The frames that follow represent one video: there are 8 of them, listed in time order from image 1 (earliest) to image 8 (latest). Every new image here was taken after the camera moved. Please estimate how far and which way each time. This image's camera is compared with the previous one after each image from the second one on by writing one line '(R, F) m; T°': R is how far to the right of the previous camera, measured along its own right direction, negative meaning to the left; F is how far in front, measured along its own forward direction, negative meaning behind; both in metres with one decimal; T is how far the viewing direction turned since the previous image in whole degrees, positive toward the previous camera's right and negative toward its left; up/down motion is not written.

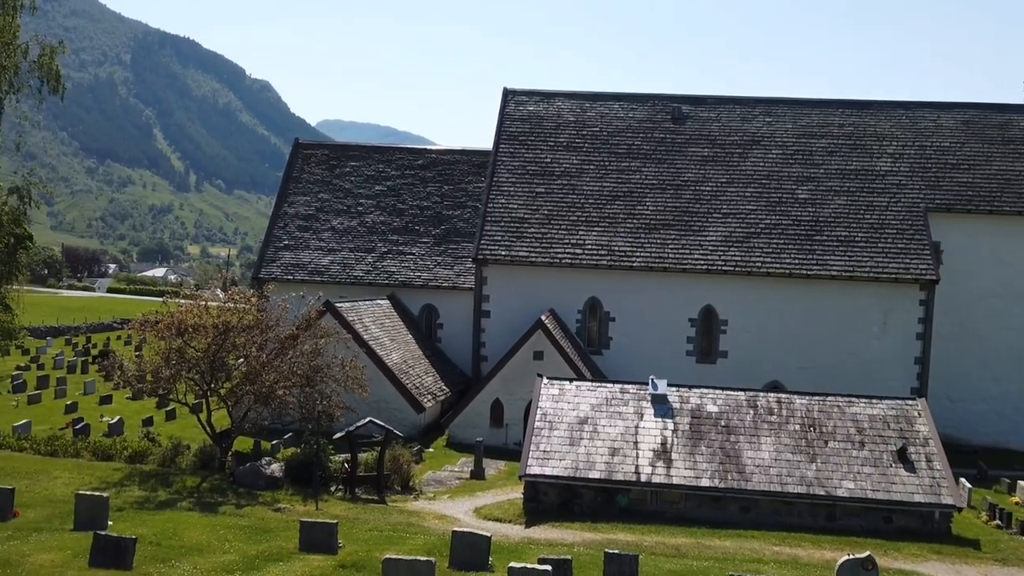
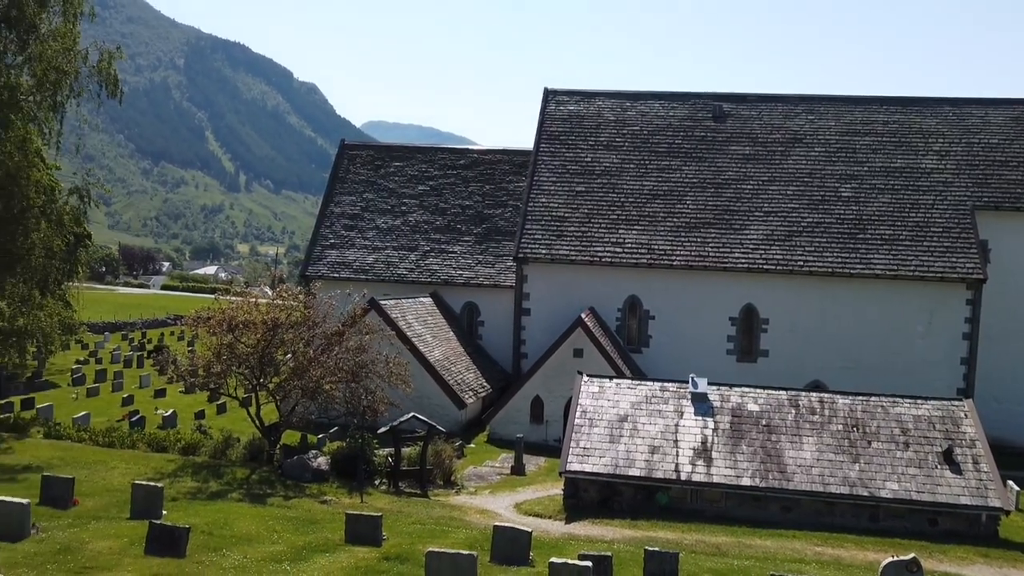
(-0.6, -0.3) m; -2°
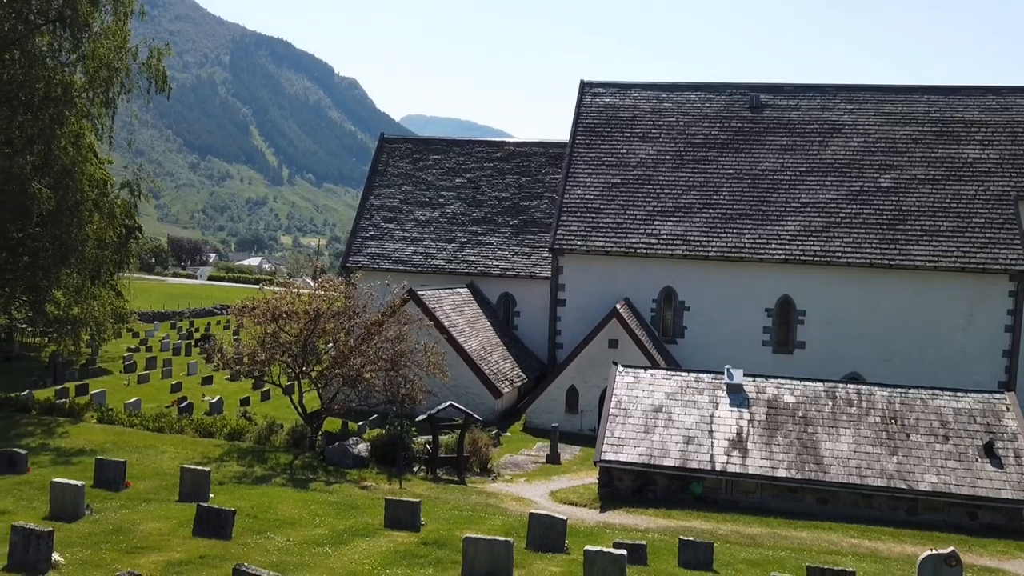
(-0.5, -0.3) m; -2°
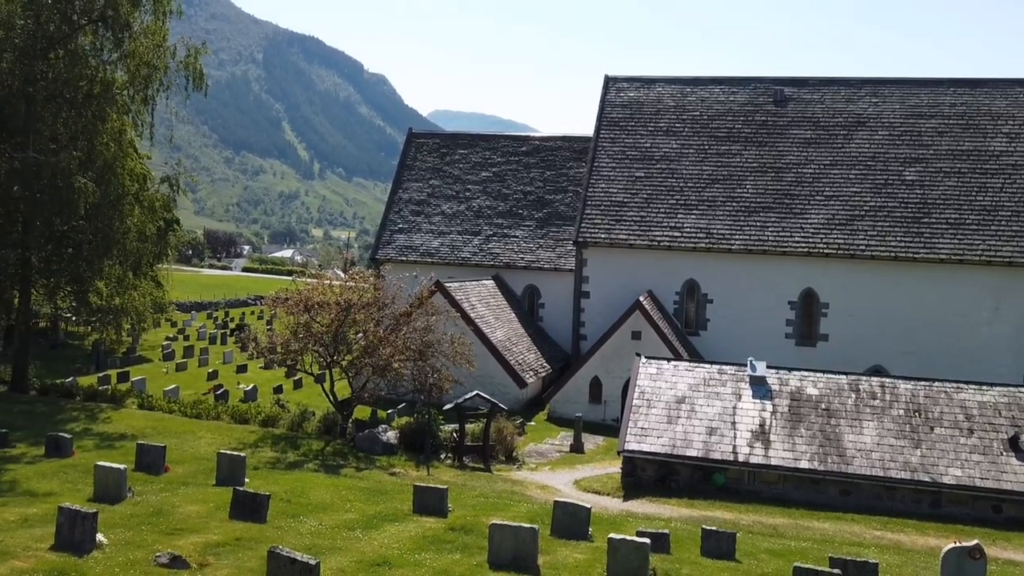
(-0.3, -0.5) m; -2°
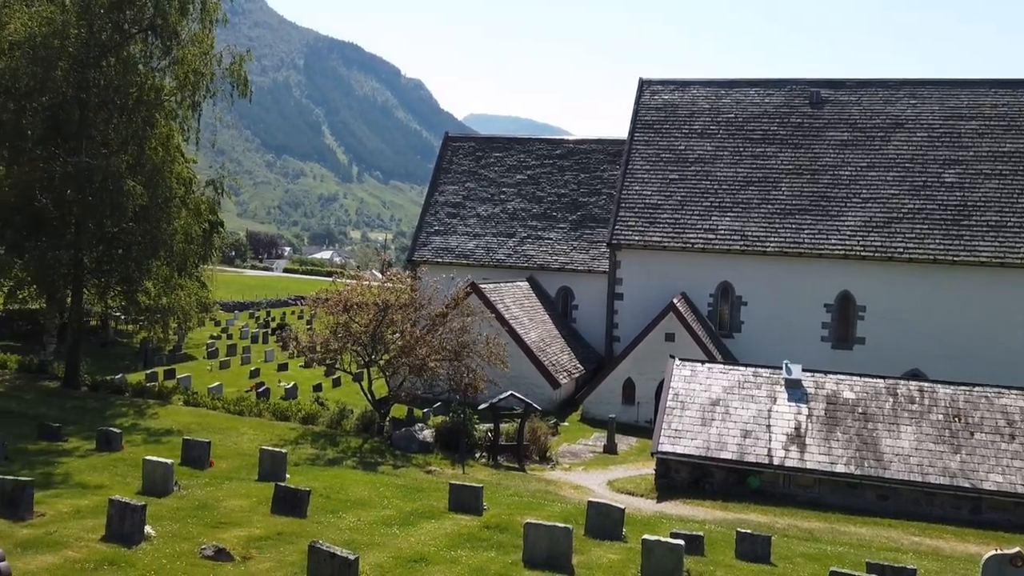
(-0.4, -0.3) m; -2°
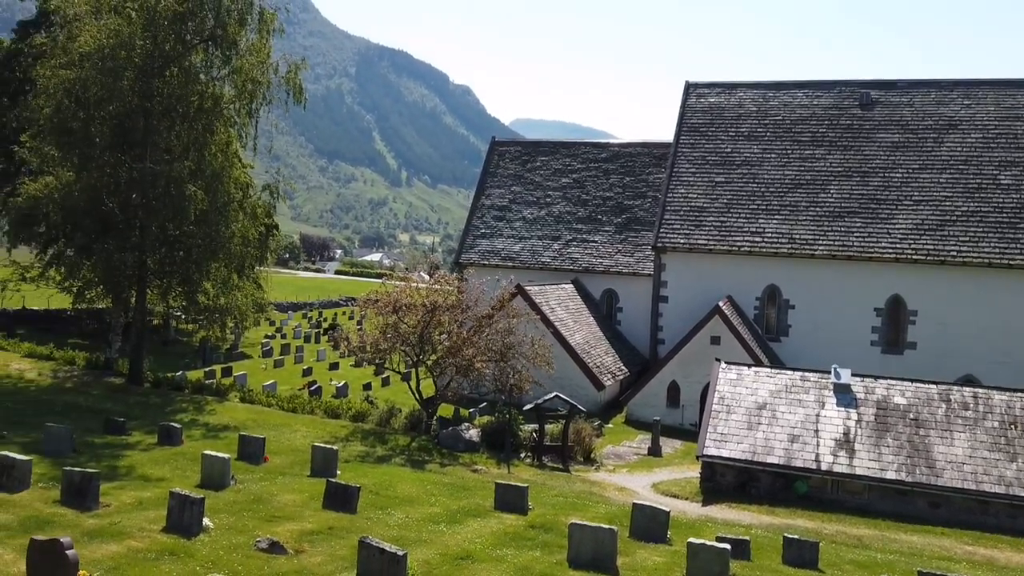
(-0.5, -0.3) m; -3°
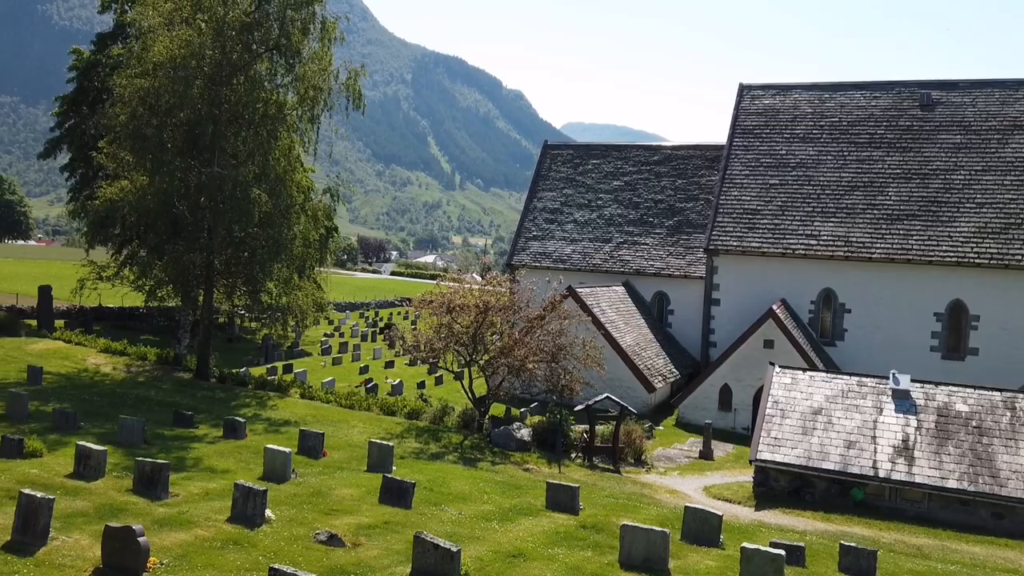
(-0.6, -0.3) m; -3°
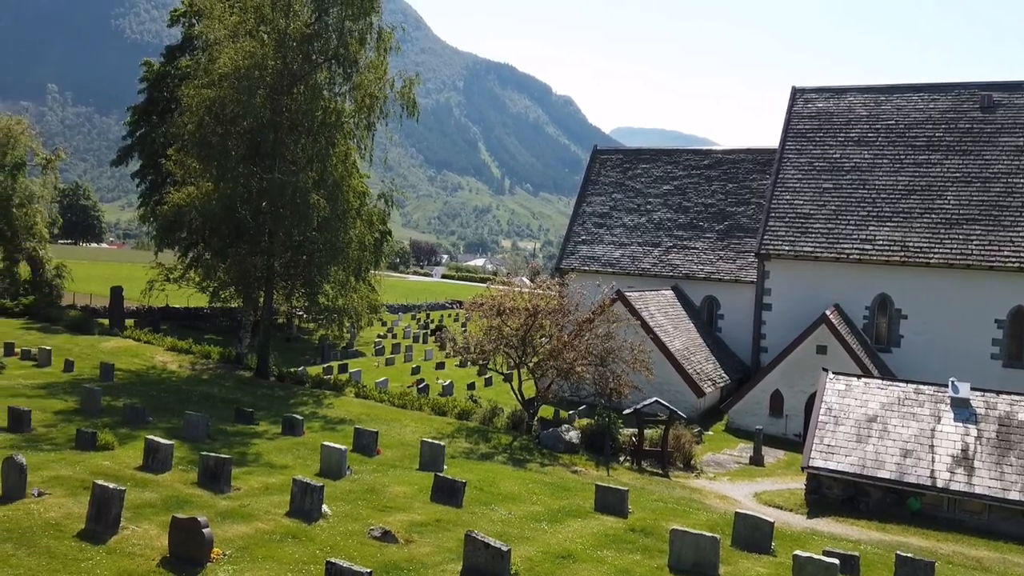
(-0.5, -0.4) m; -3°
